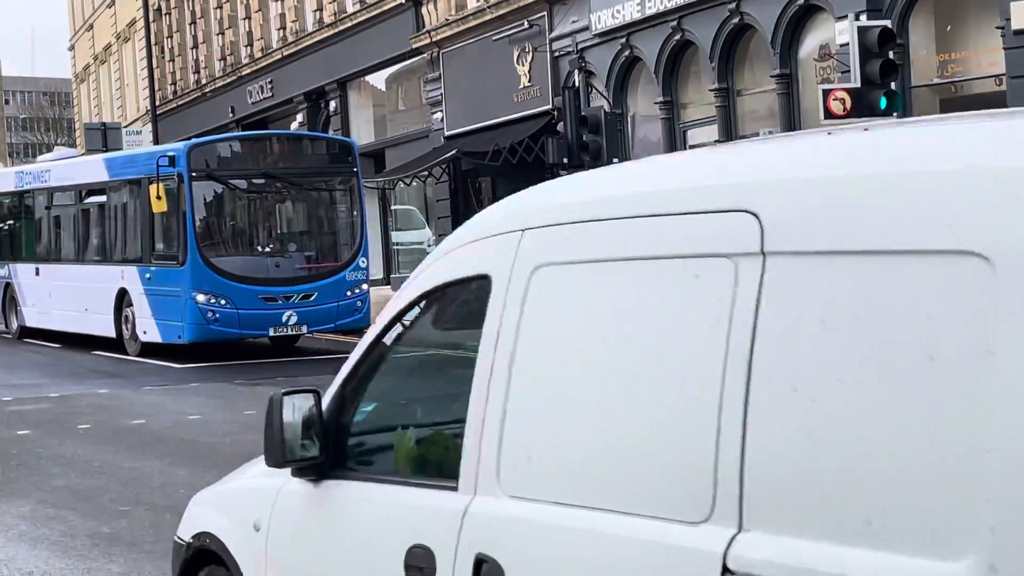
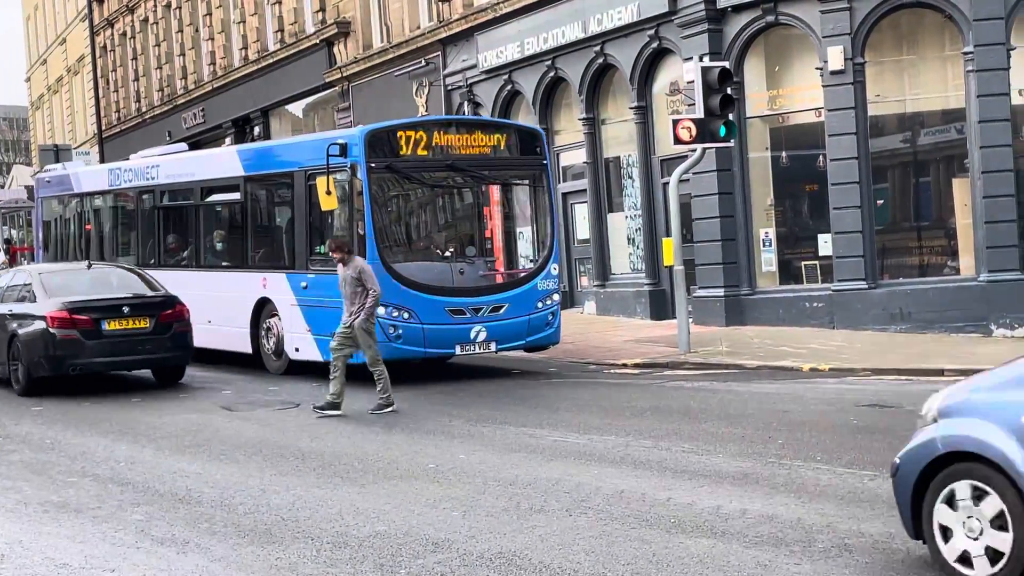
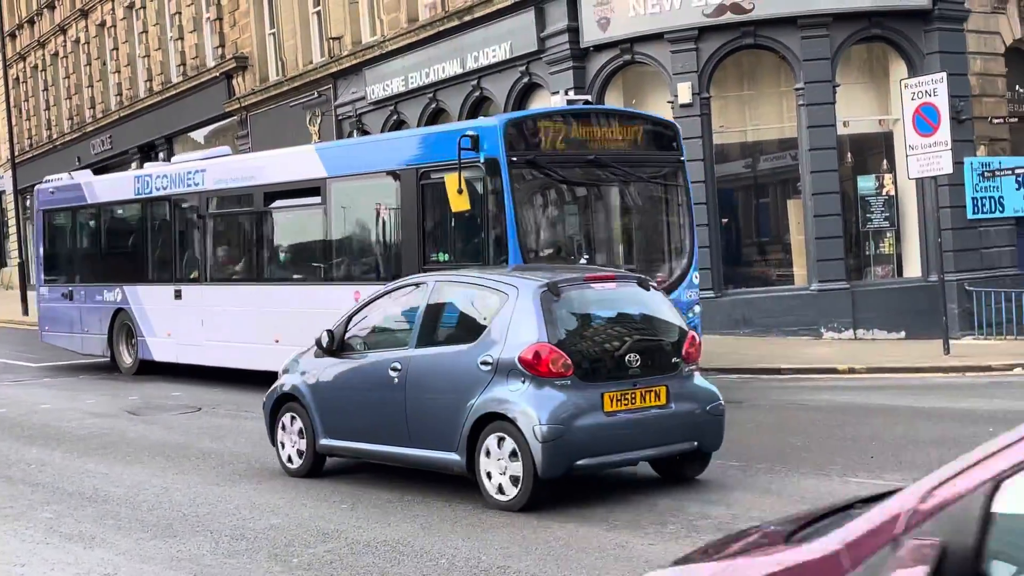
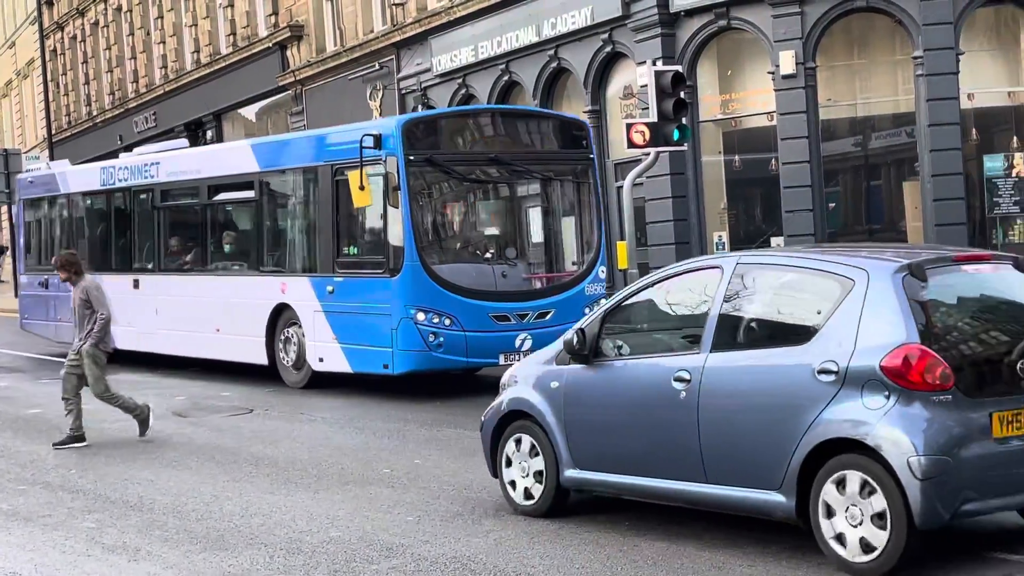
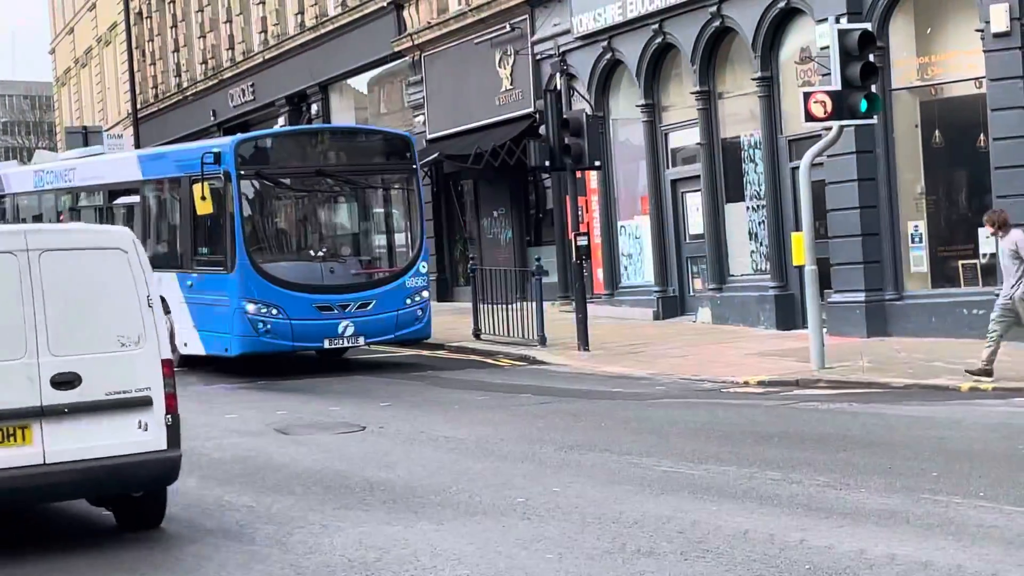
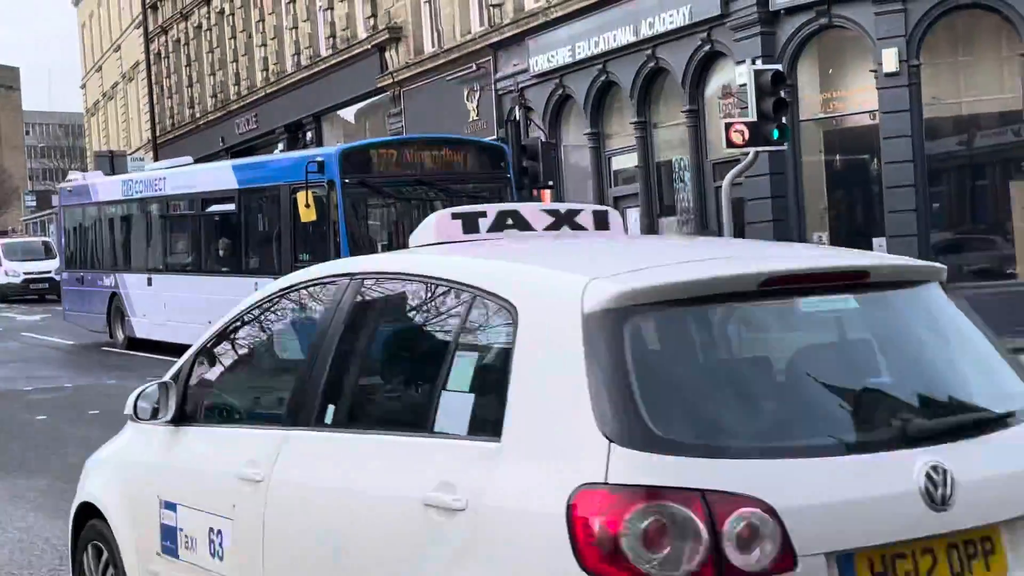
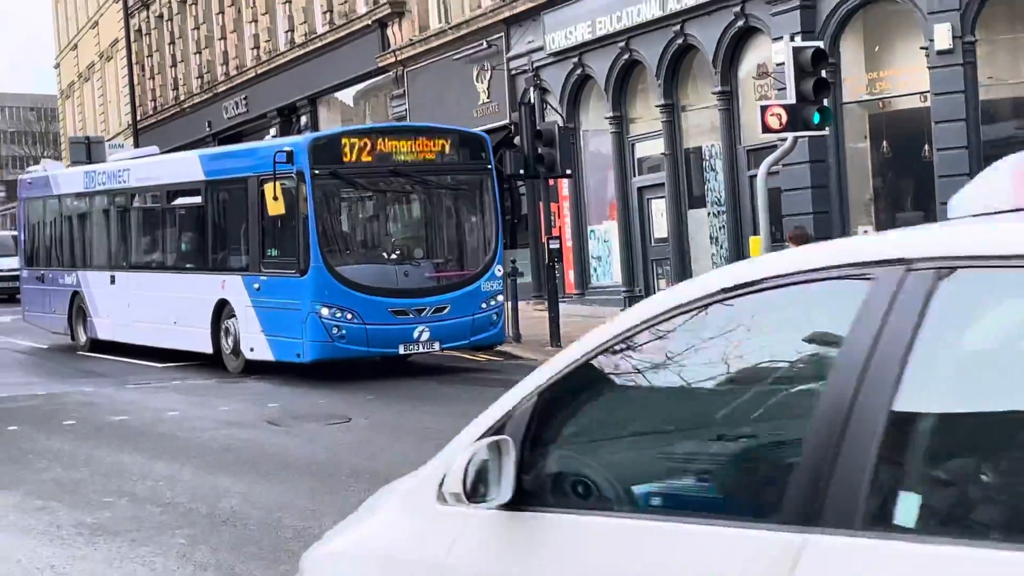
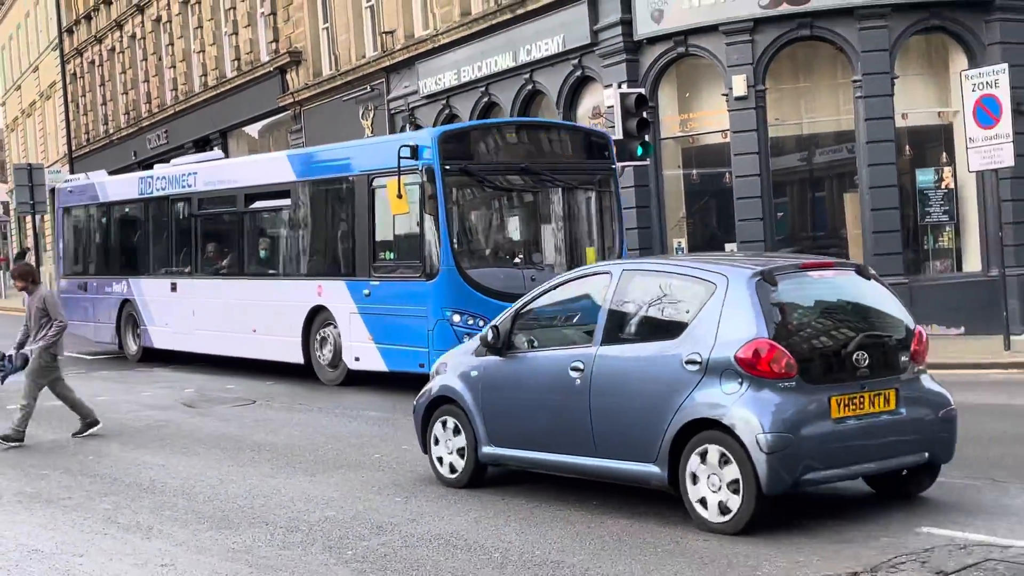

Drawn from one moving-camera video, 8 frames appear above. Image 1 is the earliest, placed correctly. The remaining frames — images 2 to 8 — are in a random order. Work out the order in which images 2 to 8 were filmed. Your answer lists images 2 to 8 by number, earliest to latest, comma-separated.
5, 7, 6, 2, 4, 8, 3
